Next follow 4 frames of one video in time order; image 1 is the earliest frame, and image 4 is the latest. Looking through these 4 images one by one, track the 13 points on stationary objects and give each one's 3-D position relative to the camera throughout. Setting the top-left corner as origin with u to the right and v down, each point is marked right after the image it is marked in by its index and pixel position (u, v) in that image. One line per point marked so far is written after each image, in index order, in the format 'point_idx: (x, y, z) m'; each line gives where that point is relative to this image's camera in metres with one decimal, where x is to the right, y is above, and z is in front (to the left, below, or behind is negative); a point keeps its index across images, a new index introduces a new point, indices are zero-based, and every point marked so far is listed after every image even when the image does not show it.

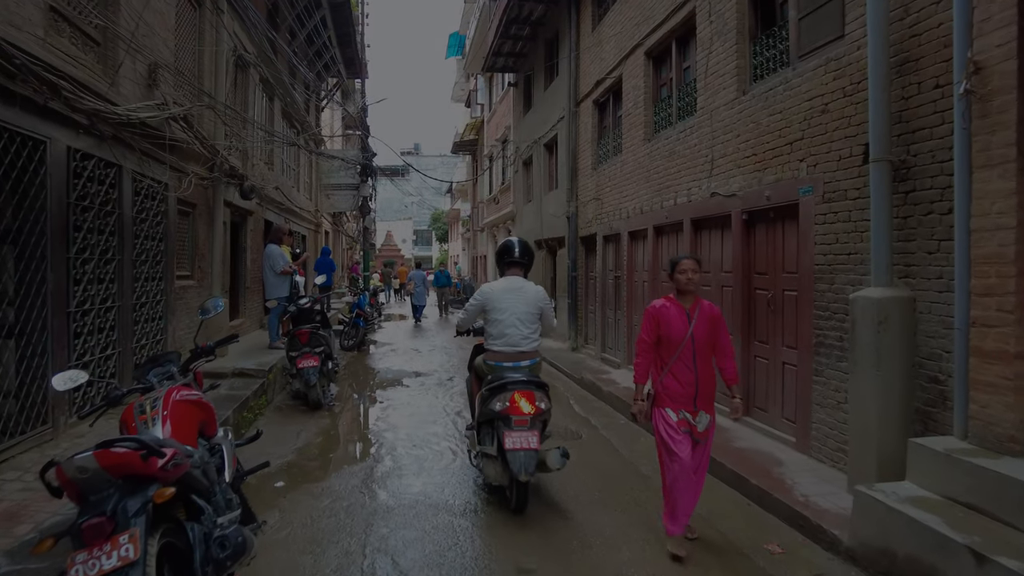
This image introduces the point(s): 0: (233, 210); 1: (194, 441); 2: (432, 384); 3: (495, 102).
0: (-3.8, +1.1, +9.0) m
1: (-1.4, -0.7, +2.9) m
2: (-1.0, -1.2, +8.4) m
3: (-0.5, +5.5, +19.4) m
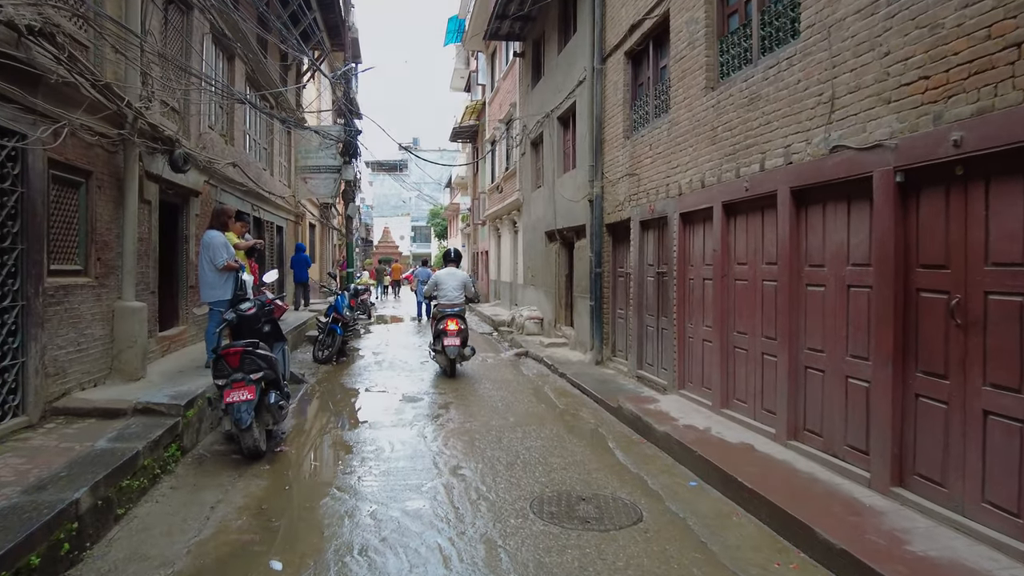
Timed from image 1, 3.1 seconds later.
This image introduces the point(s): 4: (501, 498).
0: (-3.7, +1.1, +7.0) m
1: (-1.3, -0.7, +0.9) m
2: (-0.9, -1.2, +6.4) m
3: (-0.4, +5.6, +17.4) m
4: (-0.1, -1.3, +4.1) m
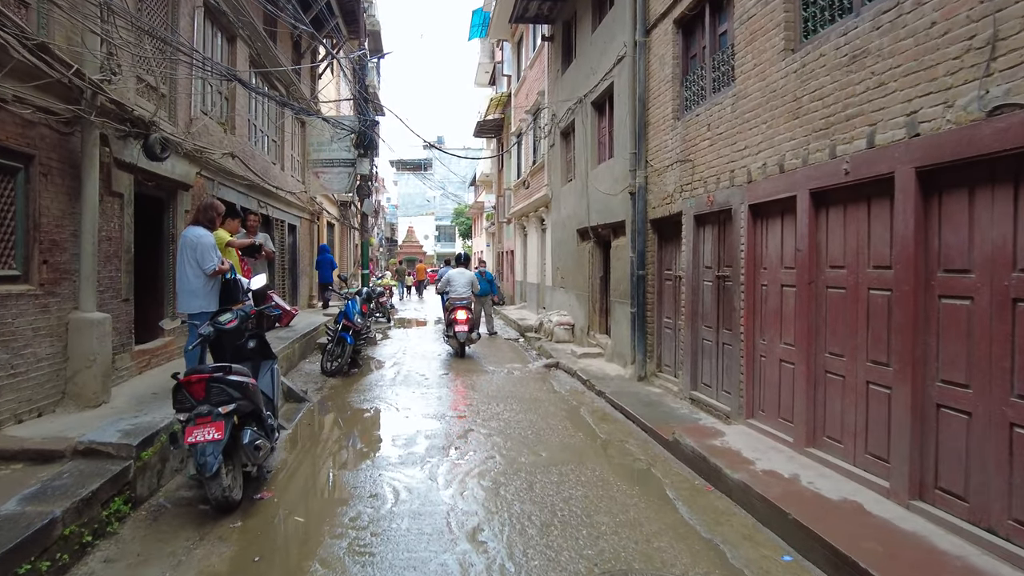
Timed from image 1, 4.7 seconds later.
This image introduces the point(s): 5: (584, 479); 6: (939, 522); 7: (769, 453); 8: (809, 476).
0: (-3.4, +1.0, +6.0) m
1: (-1.2, -0.8, -0.1) m
2: (-0.6, -1.3, +5.3) m
3: (+0.3, +5.5, +16.4) m
4: (+0.1, -1.4, +3.0) m
5: (+0.5, -1.3, +4.6) m
6: (+2.2, -1.2, +3.3) m
7: (+1.8, -1.1, +4.6) m
8: (+1.9, -1.2, +4.1) m
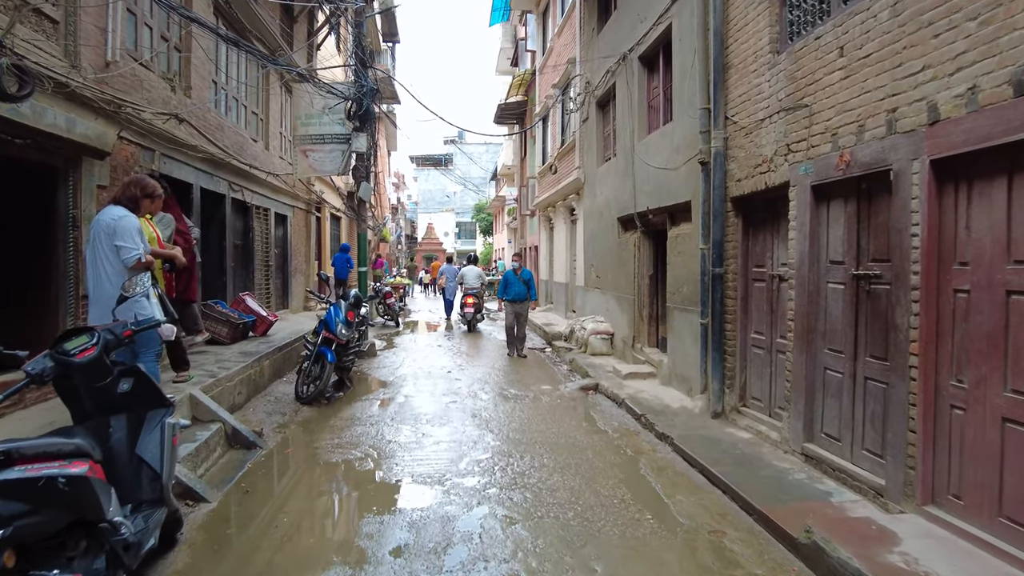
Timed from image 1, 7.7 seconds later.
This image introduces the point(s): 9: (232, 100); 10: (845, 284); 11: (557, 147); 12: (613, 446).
0: (-3.2, +1.0, +4.2) m
1: (-1.2, -0.8, -2.1) m
2: (-0.5, -1.3, +3.4) m
3: (+0.9, +5.5, +14.3) m
4: (+0.2, -1.4, +1.0) m
5: (+0.6, -1.4, +2.5) m
6: (+2.3, -1.2, +1.2) m
7: (+1.9, -1.2, +2.6) m
8: (+2.0, -1.2, +2.0) m
9: (-3.6, +2.4, +8.5) m
10: (+2.0, 0.0, +4.0) m
11: (+1.0, +3.0, +14.1) m
12: (+0.8, -1.3, +5.1) m
